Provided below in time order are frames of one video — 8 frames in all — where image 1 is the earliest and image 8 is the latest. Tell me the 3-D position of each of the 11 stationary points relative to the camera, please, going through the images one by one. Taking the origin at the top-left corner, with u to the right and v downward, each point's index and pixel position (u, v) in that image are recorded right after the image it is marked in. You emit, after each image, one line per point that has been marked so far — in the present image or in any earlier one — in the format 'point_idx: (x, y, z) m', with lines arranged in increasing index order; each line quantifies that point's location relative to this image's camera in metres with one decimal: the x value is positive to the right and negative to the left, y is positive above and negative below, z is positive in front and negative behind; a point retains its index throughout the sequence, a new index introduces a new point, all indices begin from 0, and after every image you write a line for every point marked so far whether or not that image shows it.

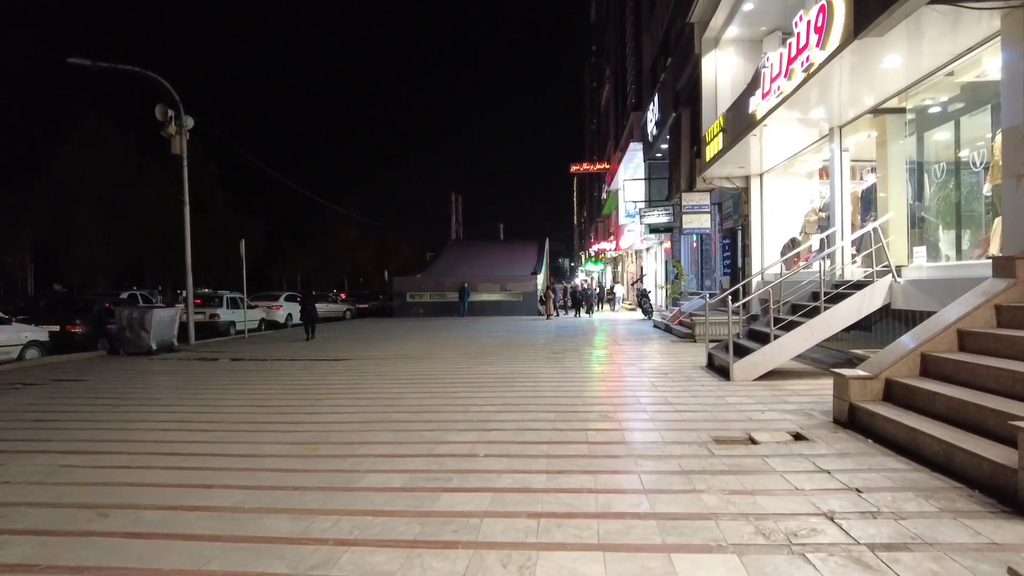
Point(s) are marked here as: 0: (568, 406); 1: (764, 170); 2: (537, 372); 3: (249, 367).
0: (+0.6, -1.4, +7.5) m
1: (+6.2, +2.9, +15.9) m
2: (+0.4, -1.4, +11.0) m
3: (-5.9, -1.7, +14.5) m
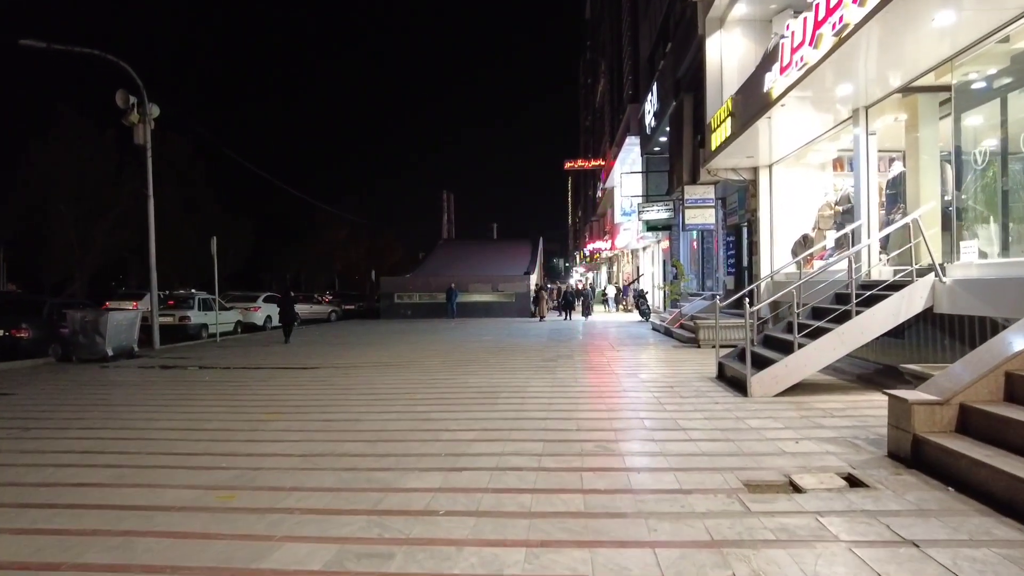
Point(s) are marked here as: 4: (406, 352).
0: (+0.4, -1.4, +6.2) m
1: (+5.9, +2.9, +14.6) m
2: (+0.2, -1.4, +9.7) m
3: (-6.1, -1.8, +13.2) m
4: (-2.5, -1.5, +15.2) m
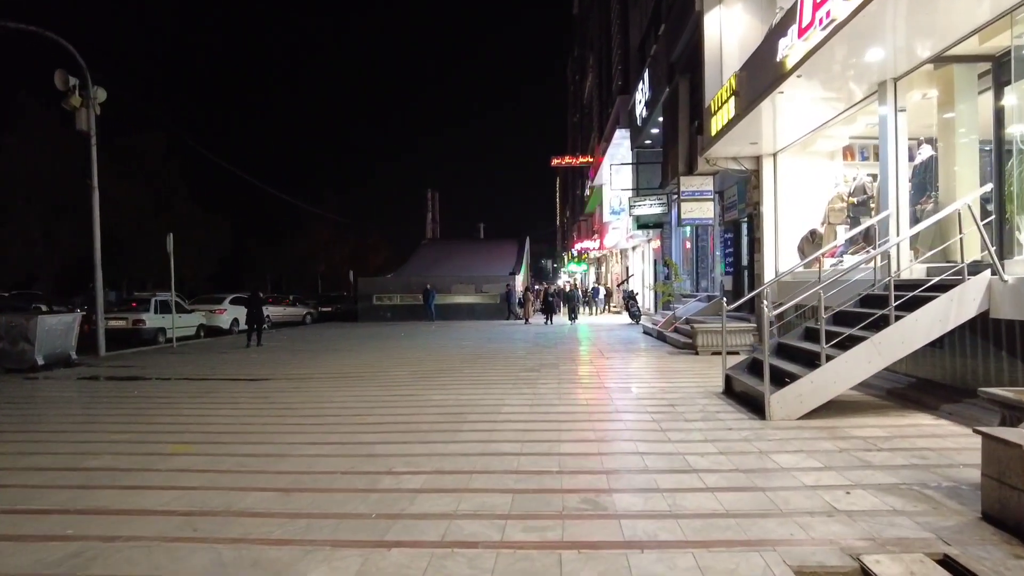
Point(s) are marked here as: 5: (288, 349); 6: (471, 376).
0: (+0.2, -1.4, +4.8) m
1: (+5.5, +2.9, +13.3) m
2: (-0.2, -1.4, +8.3) m
3: (-6.5, -1.8, +11.6) m
4: (-2.9, -1.6, +13.7) m
5: (-6.4, -1.7, +18.6) m
6: (-0.7, -1.5, +10.9) m
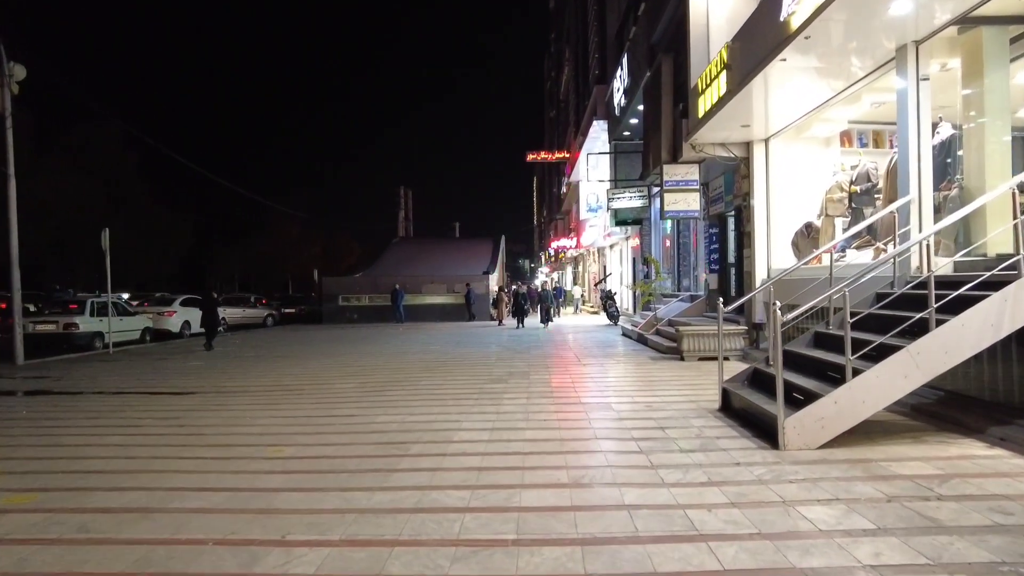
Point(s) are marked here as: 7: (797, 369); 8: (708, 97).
0: (-0.2, -1.4, +3.4) m
1: (+4.8, +2.9, +12.1) m
2: (-0.6, -1.4, +6.9) m
3: (-7.1, -1.8, +10.0) m
4: (-3.6, -1.5, +12.3) m
5: (-7.2, -1.7, +17.0) m
6: (-1.2, -1.5, +9.5) m
7: (+3.0, -0.9, +6.7) m
8: (+3.4, +3.3, +11.1) m
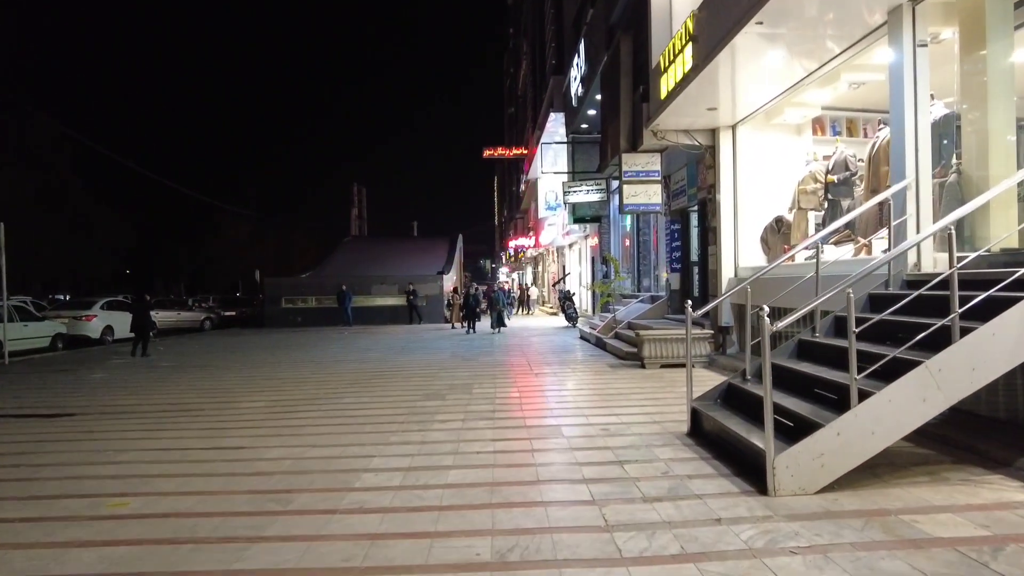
0: (-0.6, -1.4, +2.1) m
1: (+3.9, +2.9, +11.1) m
2: (-1.2, -1.4, +5.6) m
3: (-7.9, -1.8, +8.3) m
4: (-4.5, -1.6, +10.7) m
5: (-8.4, -1.8, +15.2) m
6: (-2.0, -1.5, +8.2) m
7: (+2.3, -0.9, +5.6) m
8: (+2.5, +3.3, +10.0) m
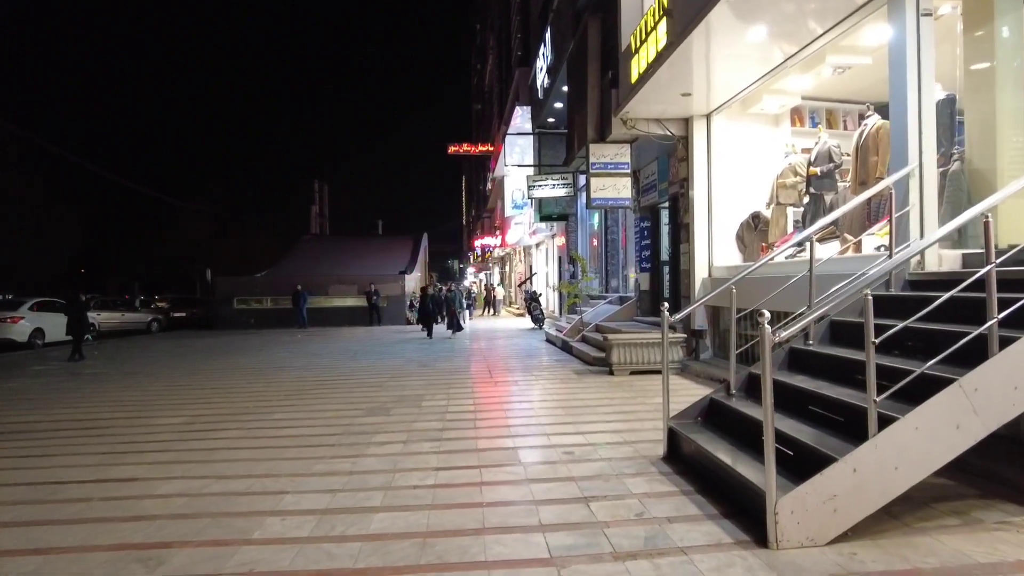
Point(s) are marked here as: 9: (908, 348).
0: (-0.8, -1.4, +1.1) m
1: (+3.2, +2.9, +10.4) m
2: (-1.6, -1.4, +4.6) m
3: (-8.4, -1.8, +7.0) m
4: (-5.2, -1.6, +9.6) m
5: (-9.3, -1.8, +13.9) m
6: (-2.5, -1.5, +7.1) m
7: (+1.9, -0.9, +4.8) m
8: (+1.8, +3.3, +9.2) m
9: (+2.6, -0.4, +4.3) m
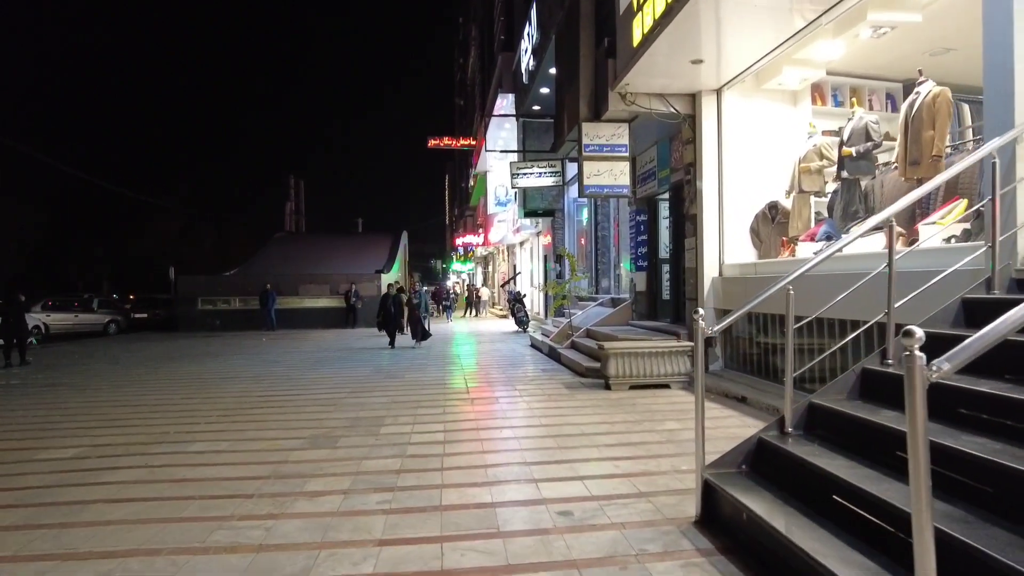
0: (-0.9, -1.4, -0.3) m
1: (+3.0, +2.9, +9.0) m
2: (-1.8, -1.4, +3.1) m
3: (-8.6, -1.8, +5.4) m
4: (-5.4, -1.6, +8.0) m
5: (-9.6, -1.8, +12.2) m
6: (-2.7, -1.5, +5.6) m
7: (+1.8, -0.9, +3.4) m
8: (+1.6, +3.3, +7.8) m
9: (+2.5, -0.4, +2.9) m
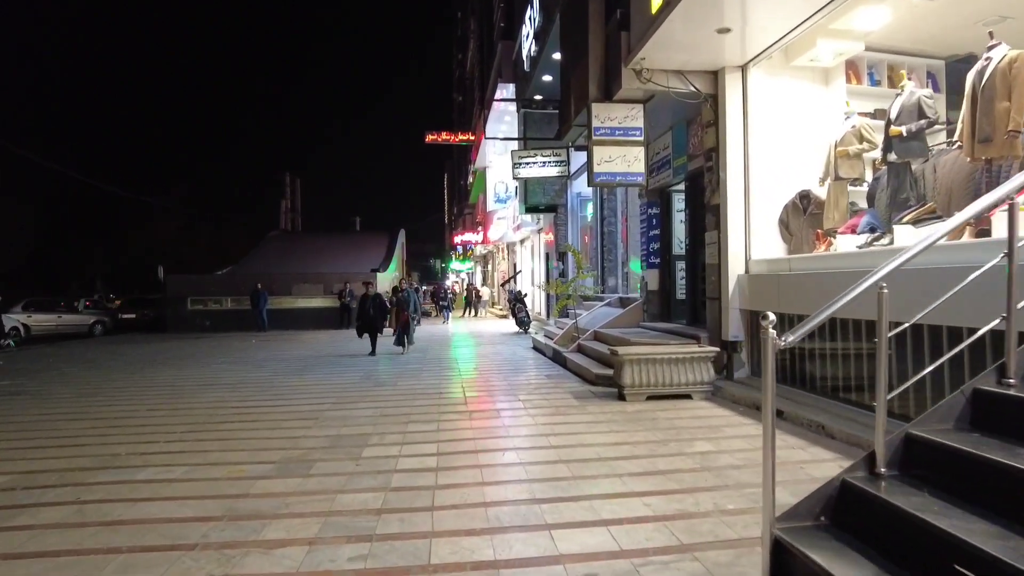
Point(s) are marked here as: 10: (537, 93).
0: (-0.8, -1.4, -1.2) m
1: (+3.0, +2.9, +8.1) m
2: (-1.7, -1.4, +2.2) m
3: (-8.5, -1.8, +4.4) m
4: (-5.4, -1.5, +7.1) m
5: (-9.6, -1.8, +11.3) m
6: (-2.7, -1.5, +4.7) m
7: (+1.8, -0.9, +2.5) m
8: (+1.6, +3.3, +6.9) m
9: (+2.6, -0.4, +2.0) m
10: (+0.6, +4.8, +16.0) m
